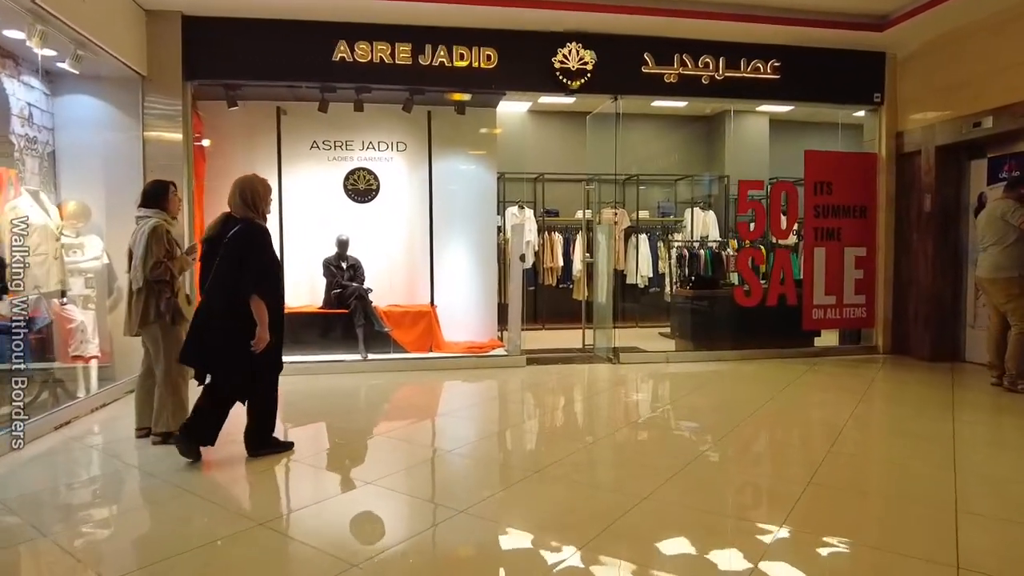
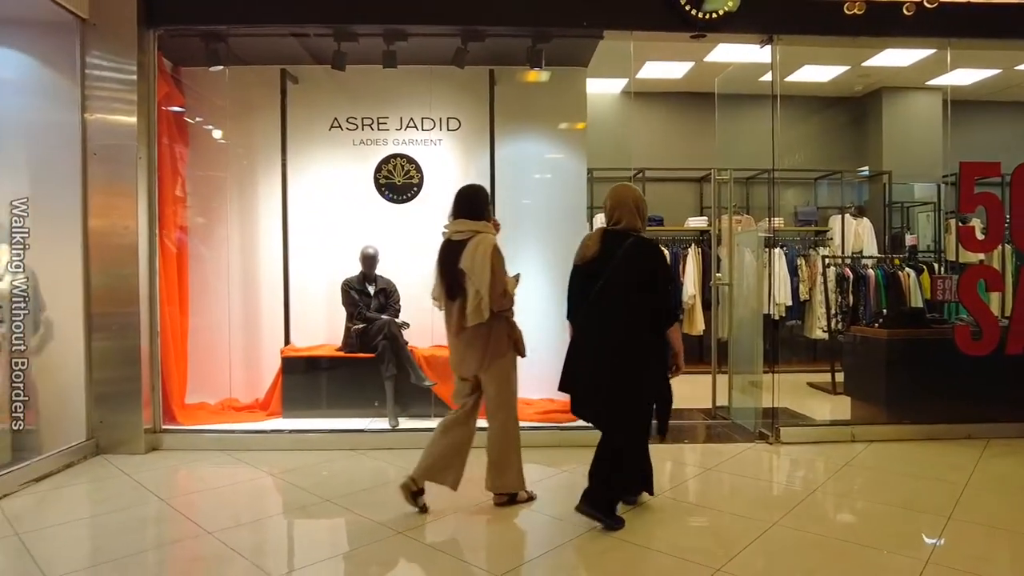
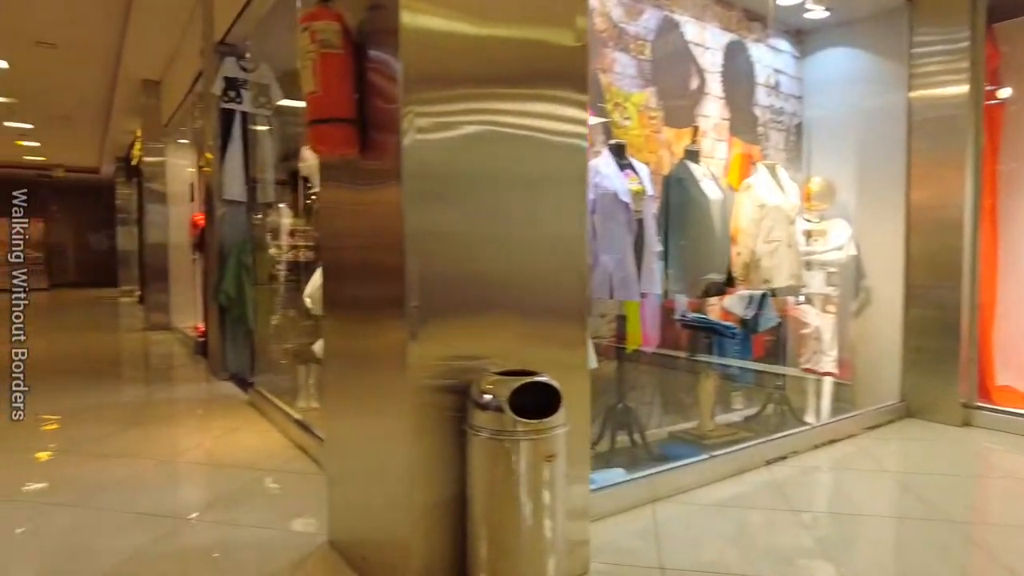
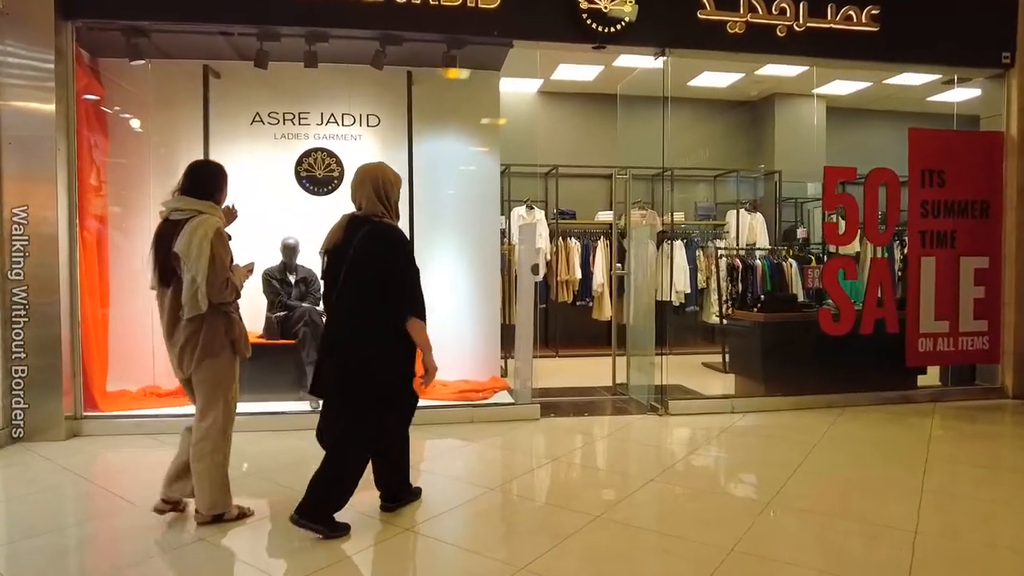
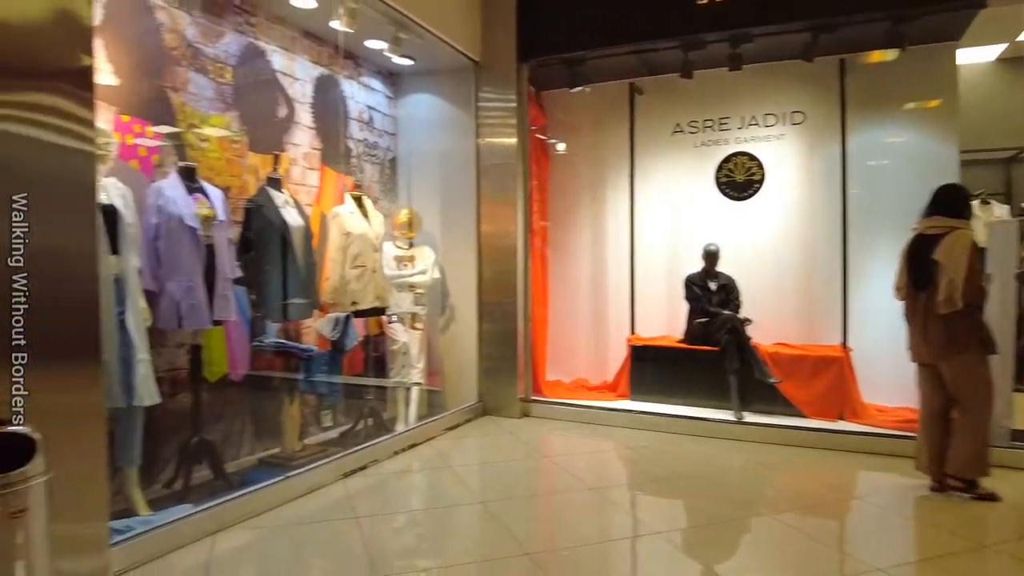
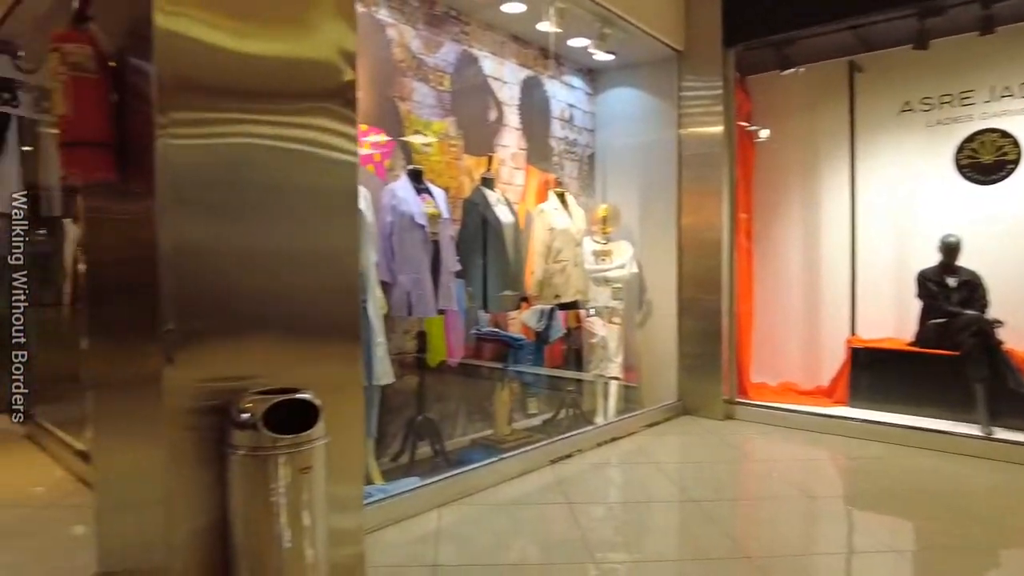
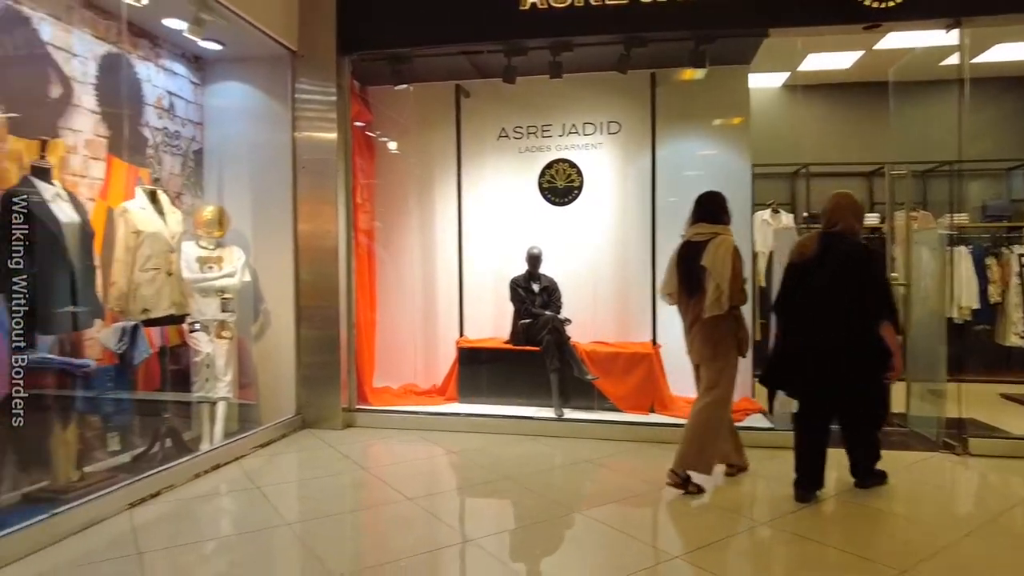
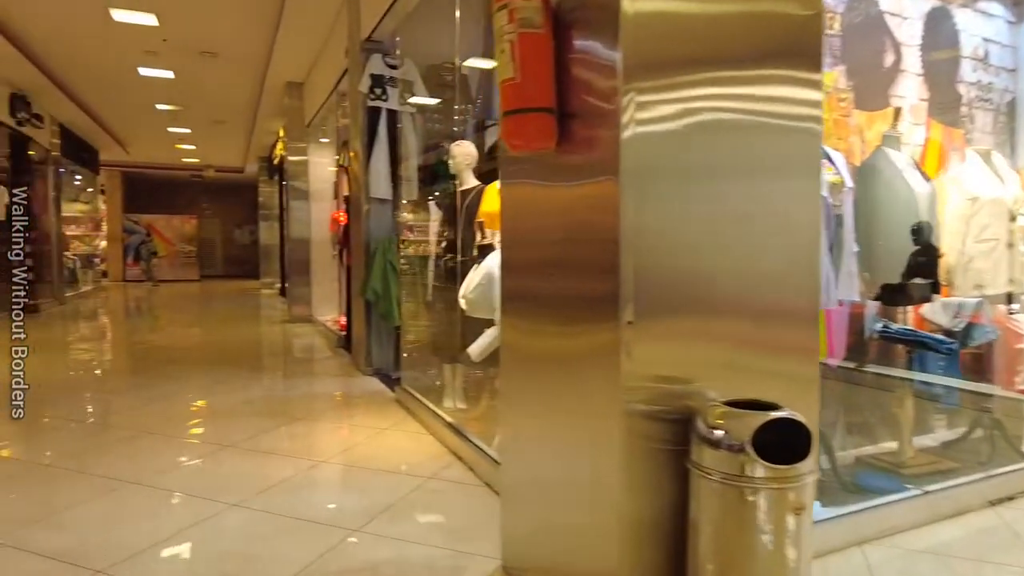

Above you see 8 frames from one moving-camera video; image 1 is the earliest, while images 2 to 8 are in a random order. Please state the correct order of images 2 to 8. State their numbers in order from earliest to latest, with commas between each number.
4, 2, 7, 5, 6, 3, 8
